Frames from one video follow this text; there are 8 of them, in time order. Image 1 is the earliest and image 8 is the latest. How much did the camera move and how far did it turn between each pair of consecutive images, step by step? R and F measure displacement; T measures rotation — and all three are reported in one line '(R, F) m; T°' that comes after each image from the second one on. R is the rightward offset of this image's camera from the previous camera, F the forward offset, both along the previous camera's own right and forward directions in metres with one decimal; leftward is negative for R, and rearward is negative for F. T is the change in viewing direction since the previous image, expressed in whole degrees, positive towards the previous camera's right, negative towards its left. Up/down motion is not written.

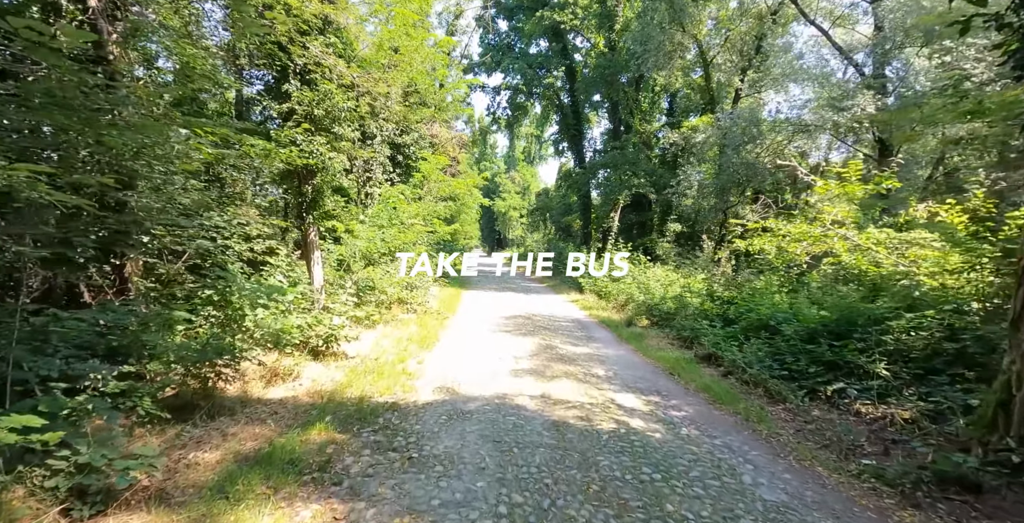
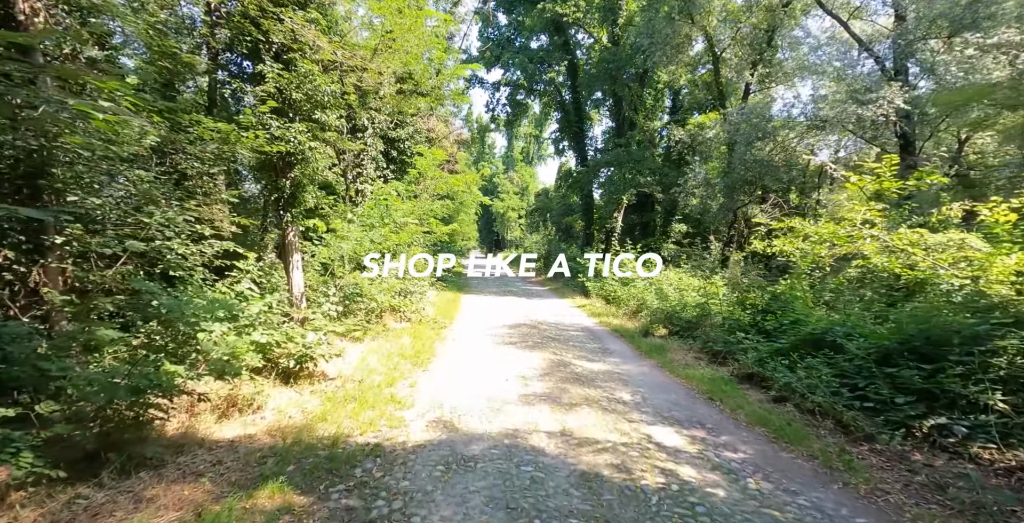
(-0.2, +1.3) m; 0°
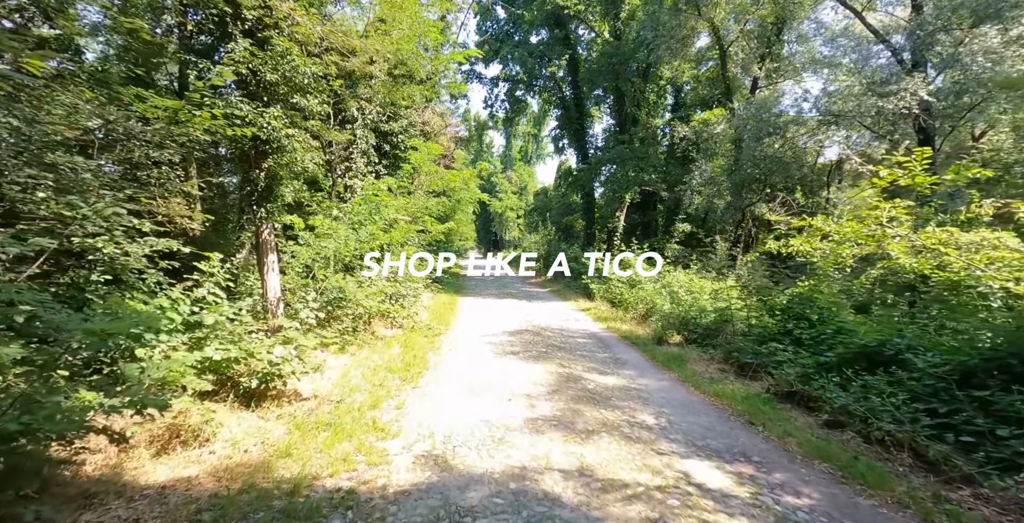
(-0.1, +1.0) m; 0°
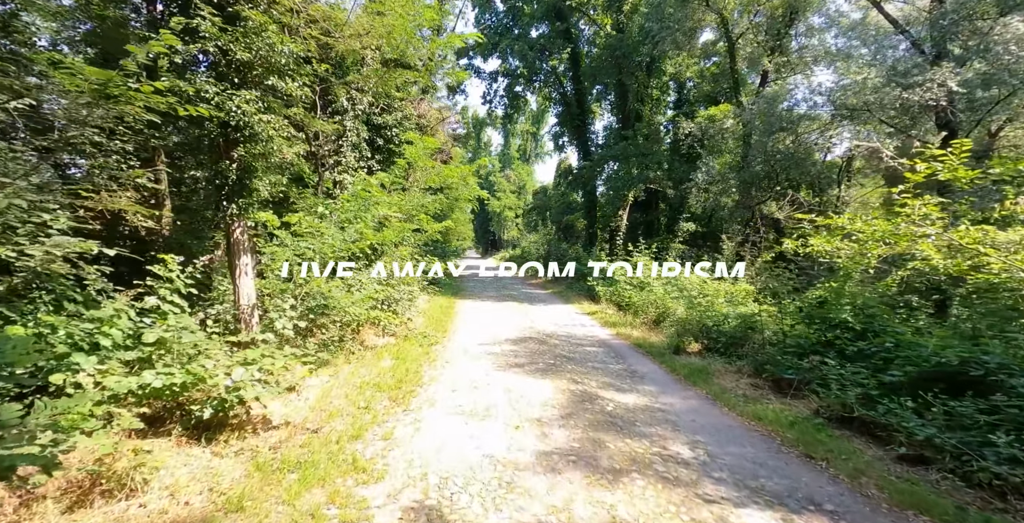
(-0.1, +1.0) m; 0°
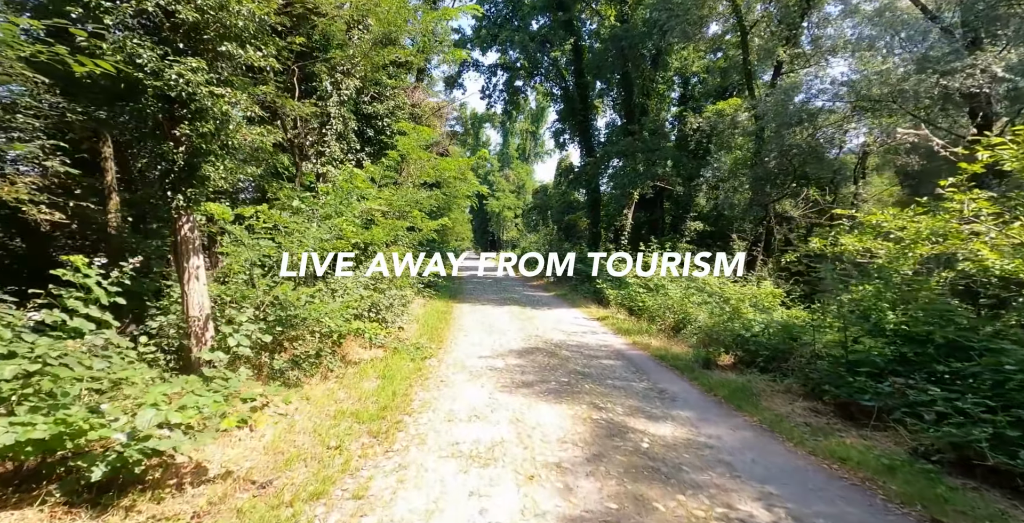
(-0.1, +1.3) m; 0°
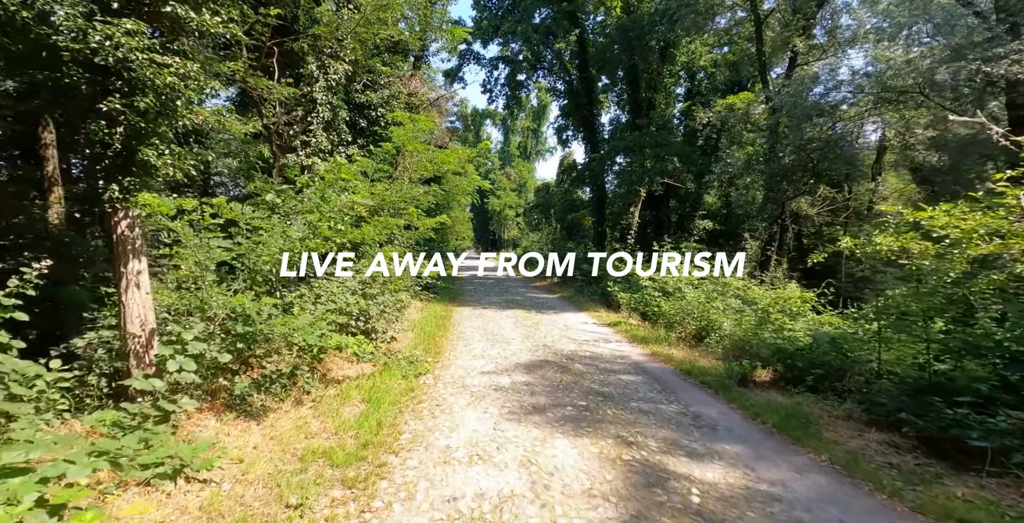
(-0.1, +1.1) m; 0°
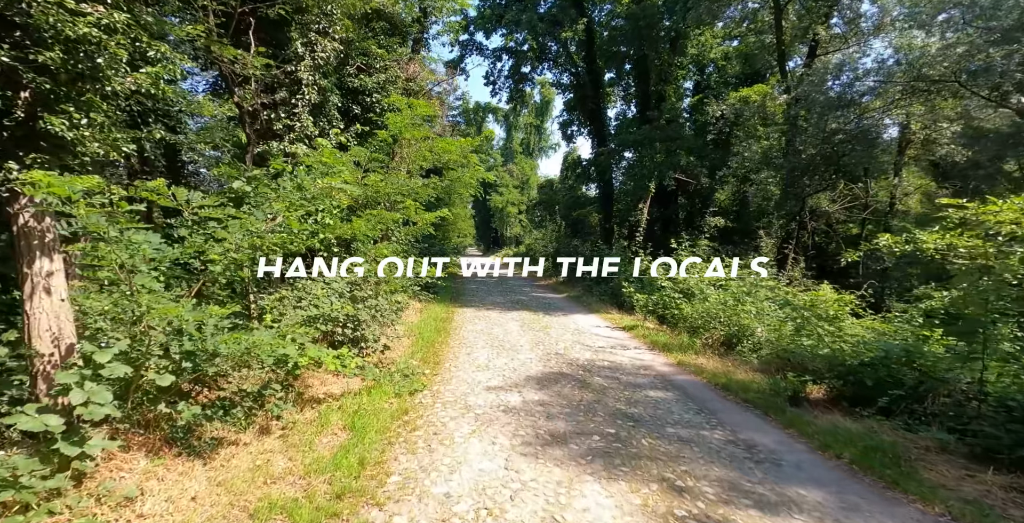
(-0.1, +1.1) m; 0°
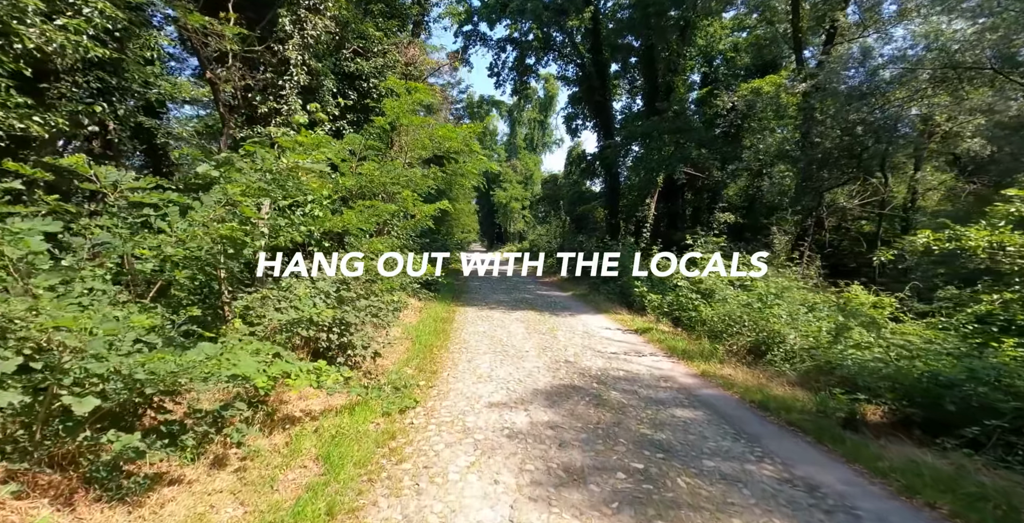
(0.0, +0.9) m; 0°
